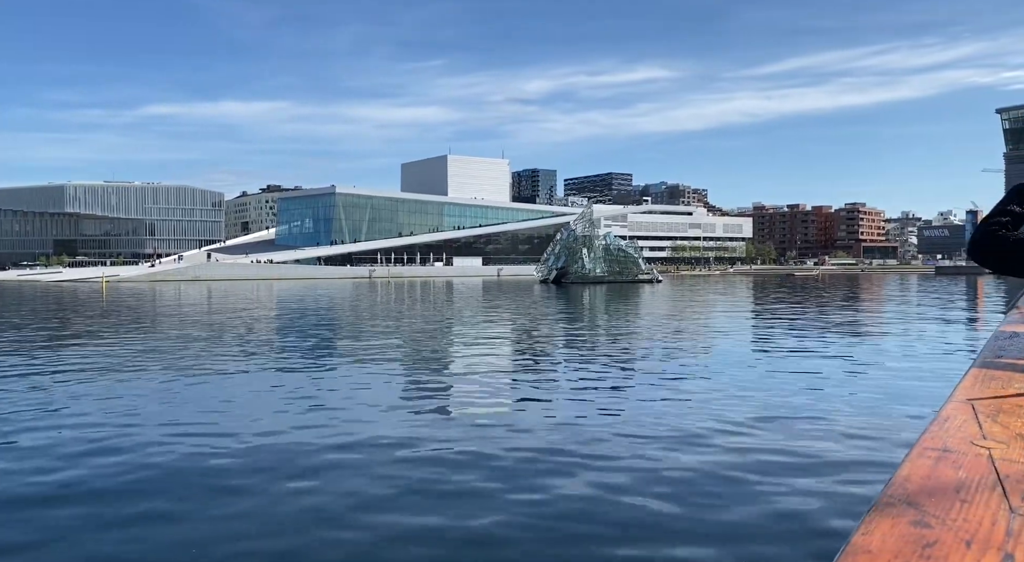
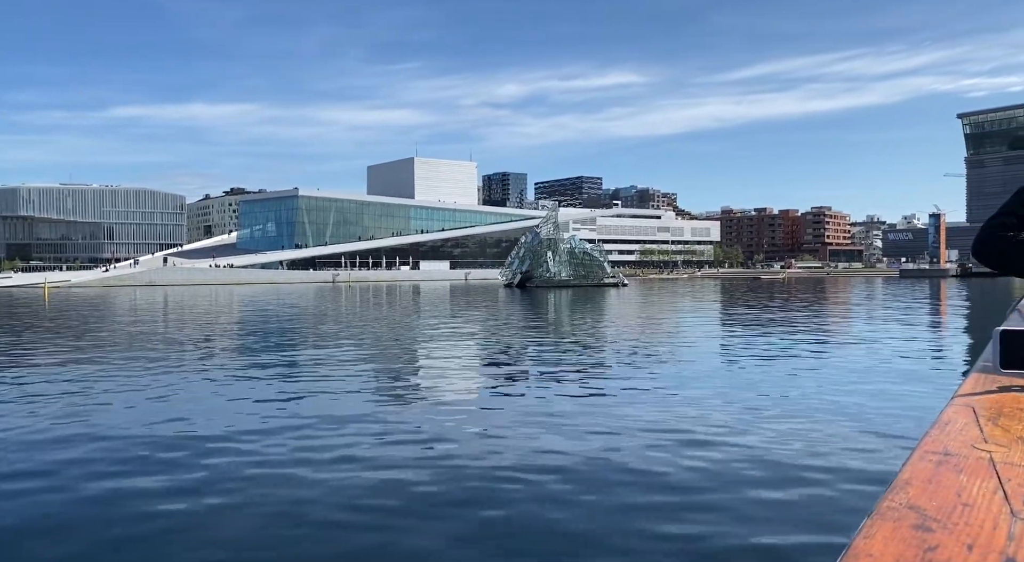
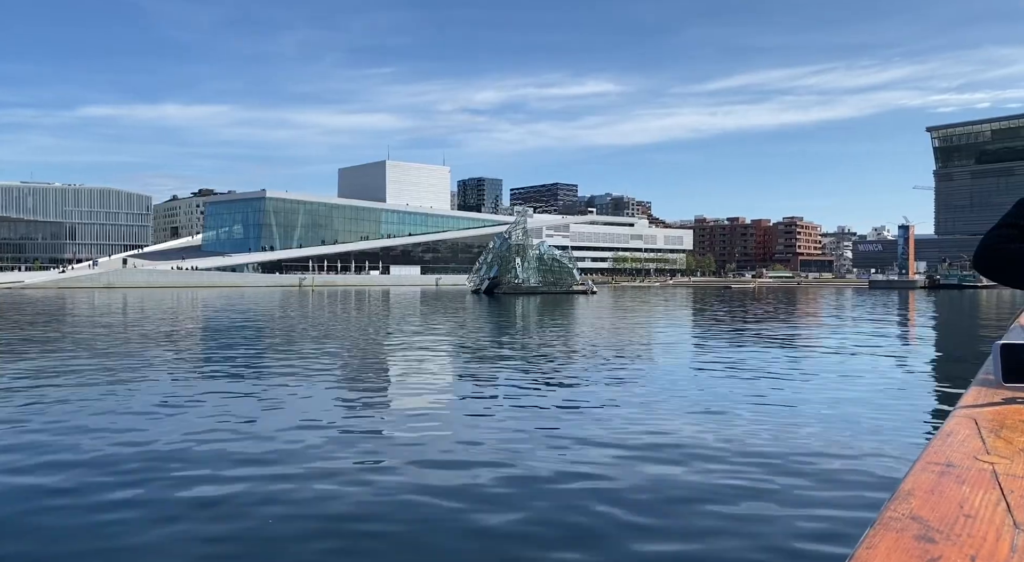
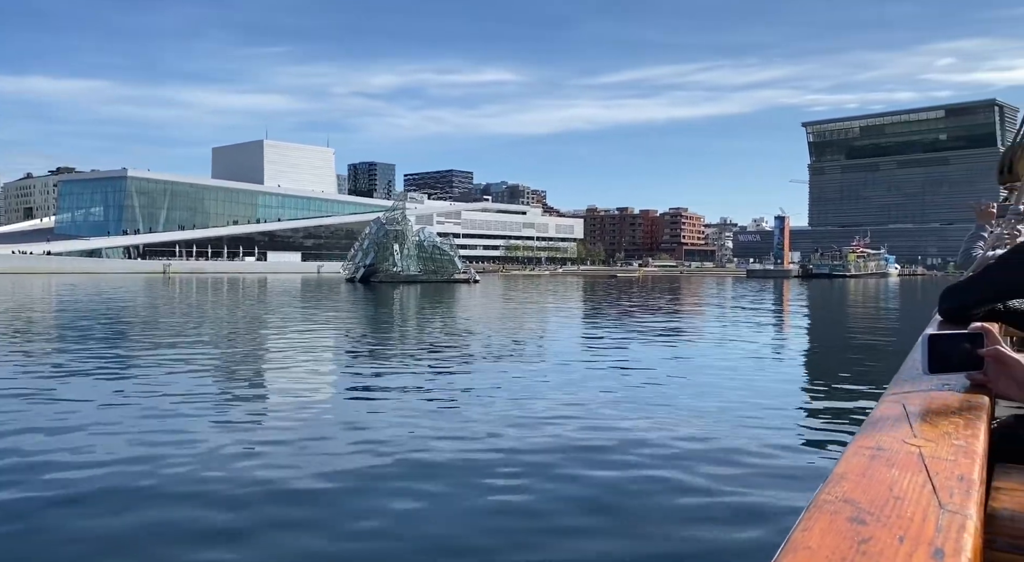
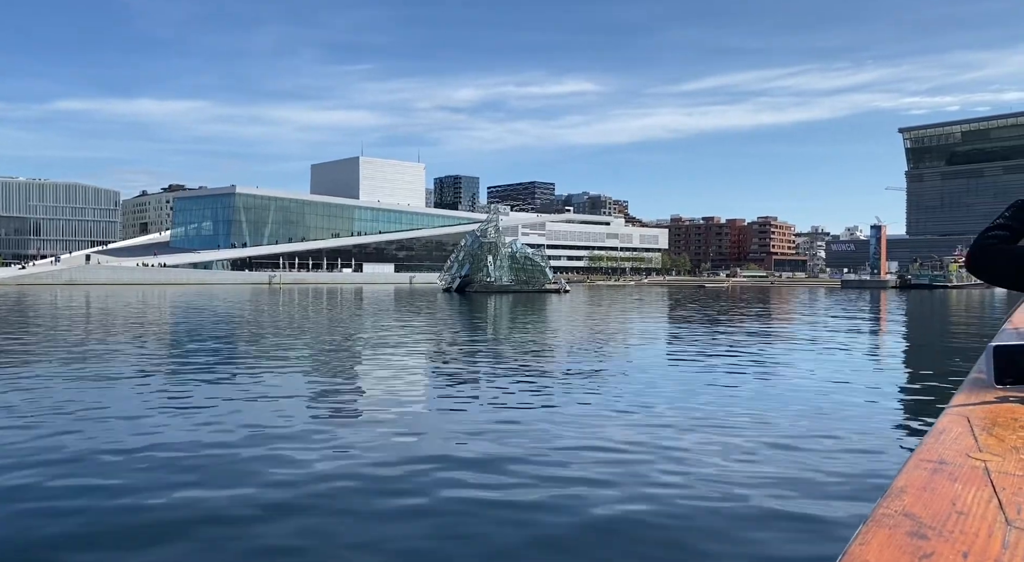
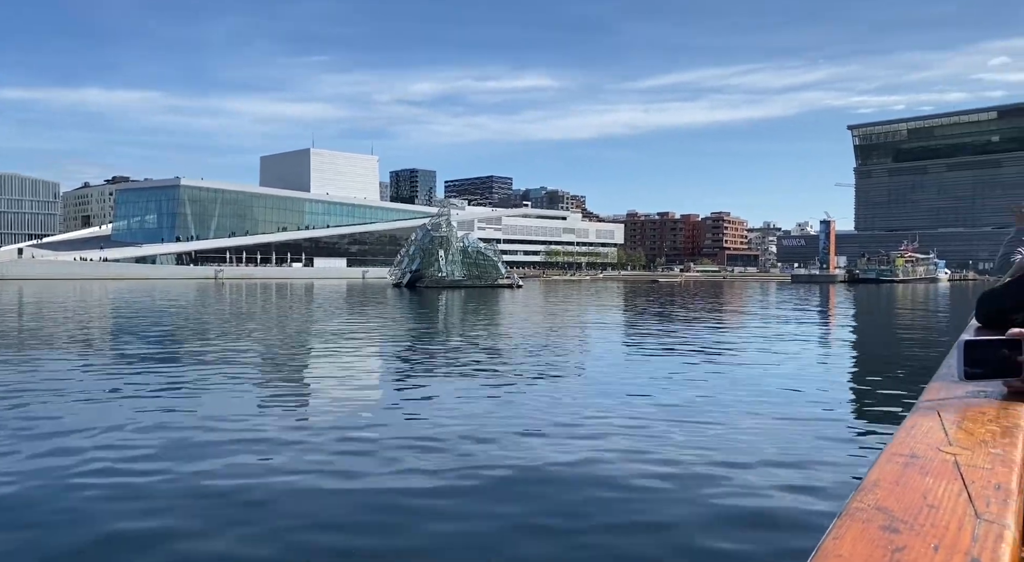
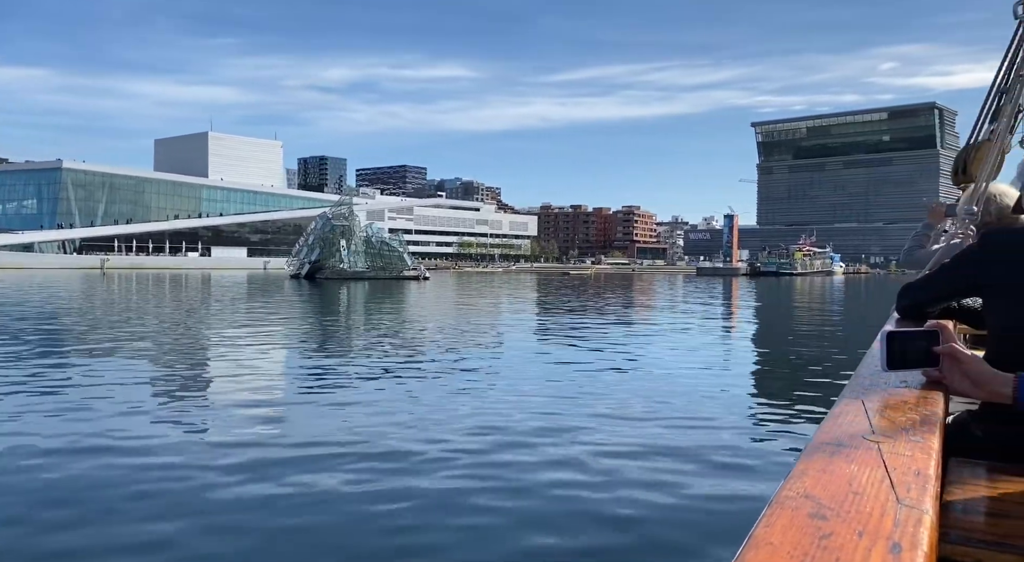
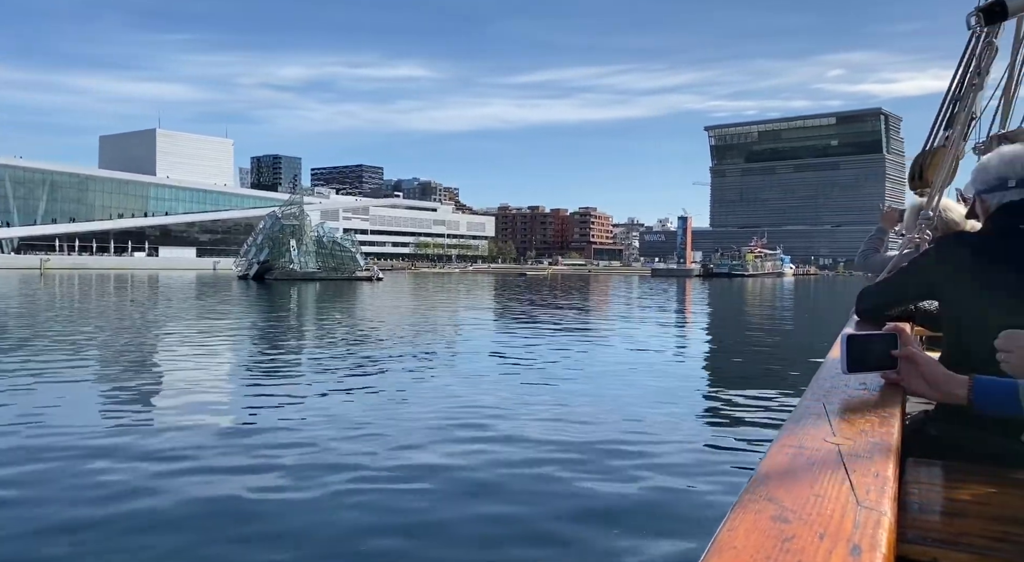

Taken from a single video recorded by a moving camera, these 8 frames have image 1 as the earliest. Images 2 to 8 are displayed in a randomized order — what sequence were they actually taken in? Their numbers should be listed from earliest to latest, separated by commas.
2, 3, 5, 6, 4, 7, 8
